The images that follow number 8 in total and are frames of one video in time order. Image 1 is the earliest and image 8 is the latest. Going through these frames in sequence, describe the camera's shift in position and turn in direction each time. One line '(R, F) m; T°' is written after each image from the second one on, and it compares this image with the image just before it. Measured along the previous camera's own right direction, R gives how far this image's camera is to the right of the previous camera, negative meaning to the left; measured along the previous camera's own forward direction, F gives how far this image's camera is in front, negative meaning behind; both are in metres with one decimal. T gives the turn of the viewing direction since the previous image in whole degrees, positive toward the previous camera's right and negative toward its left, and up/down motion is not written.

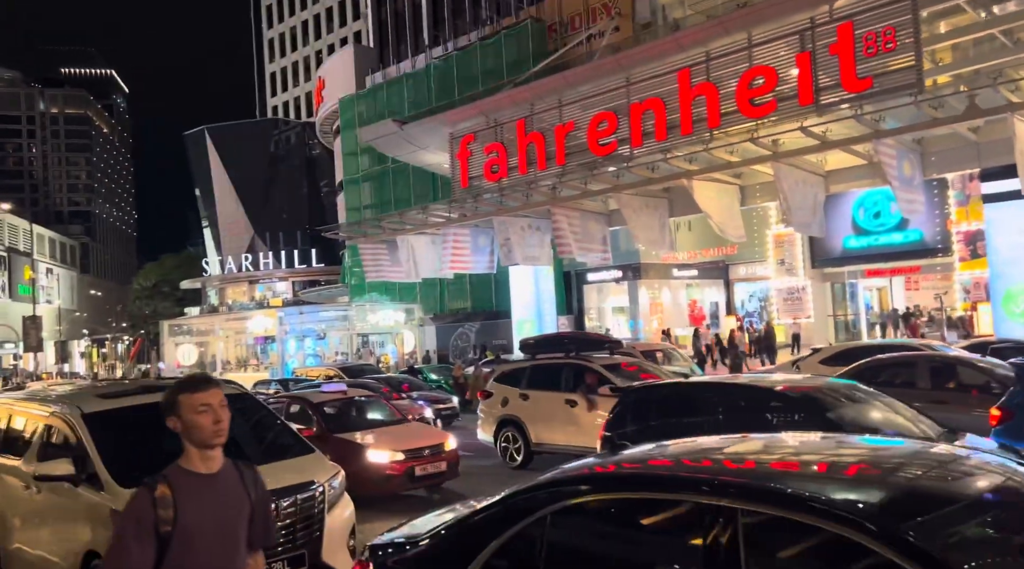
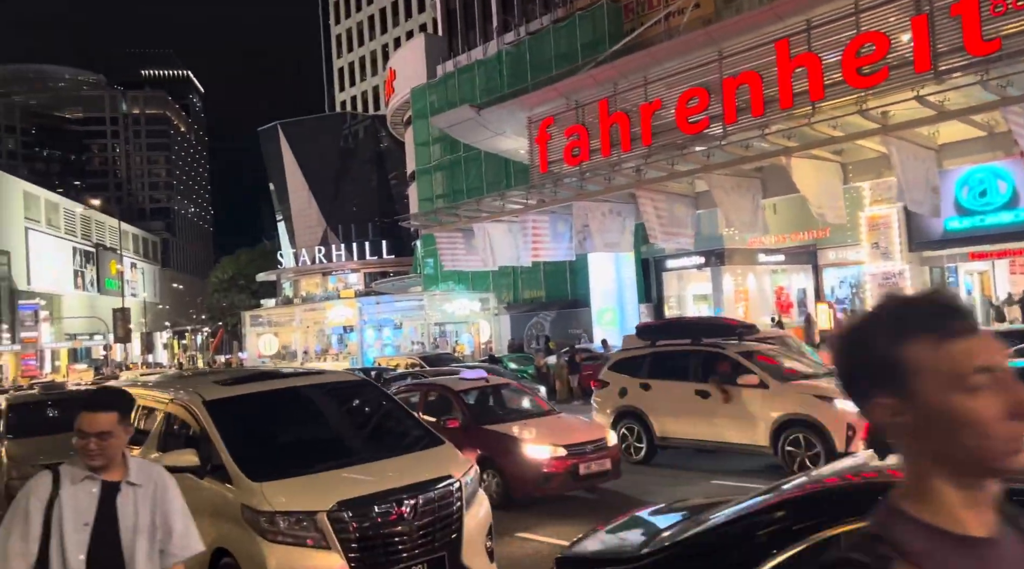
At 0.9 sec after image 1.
(-0.4, +0.5) m; -5°
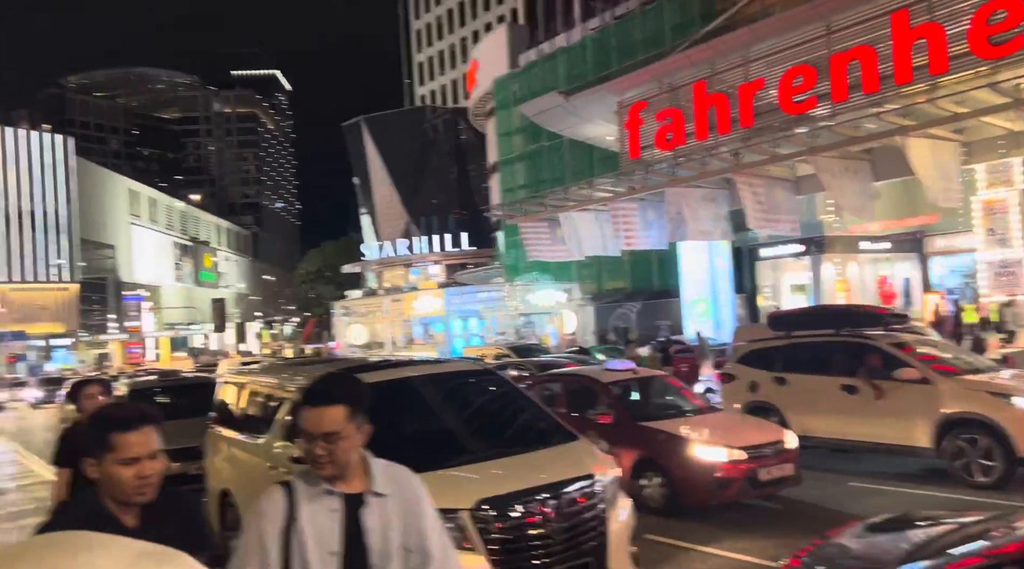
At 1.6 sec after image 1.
(-0.3, +0.3) m; -6°
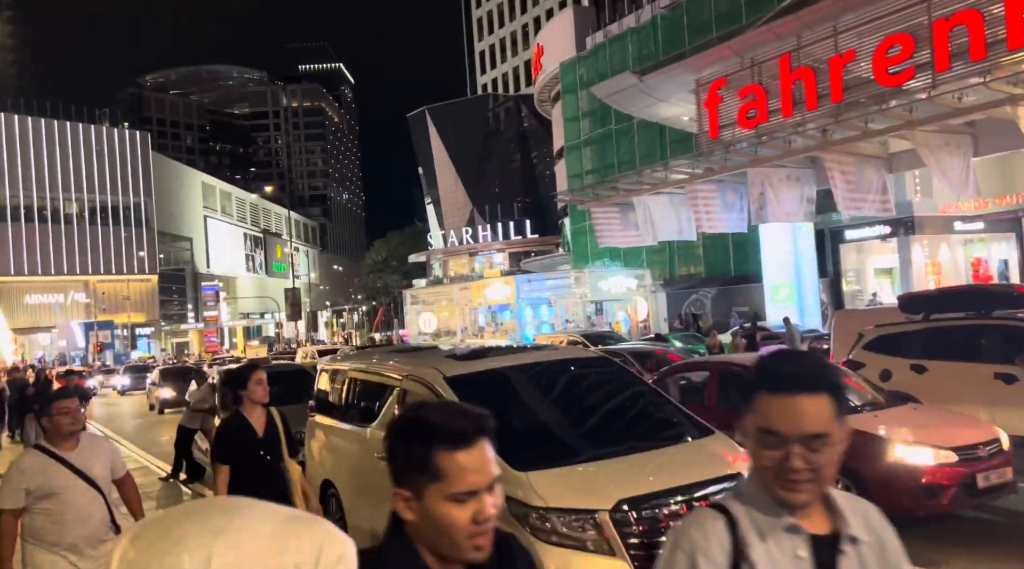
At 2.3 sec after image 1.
(-0.3, +0.4) m; -4°
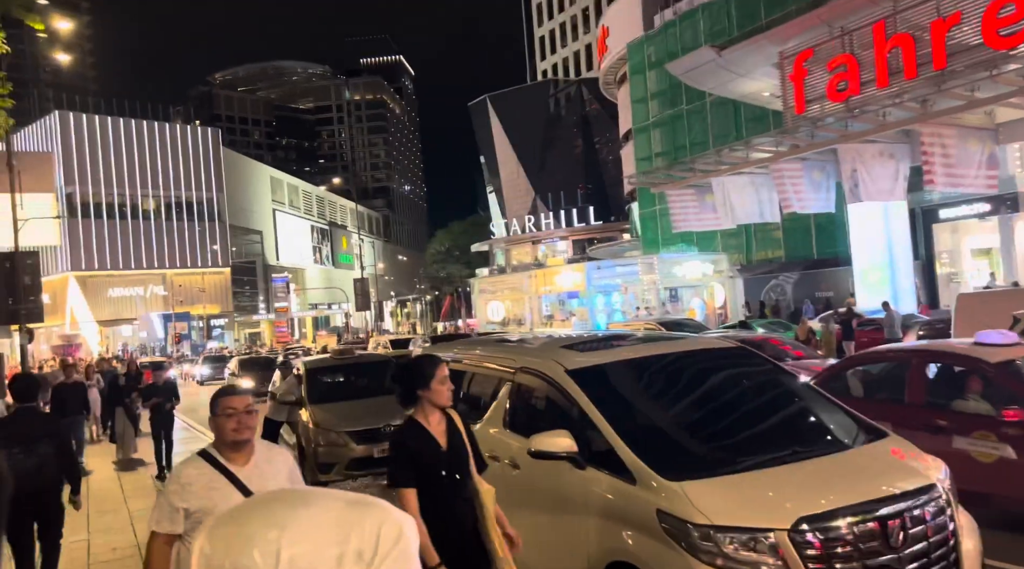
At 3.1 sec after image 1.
(-0.3, +0.5) m; -4°
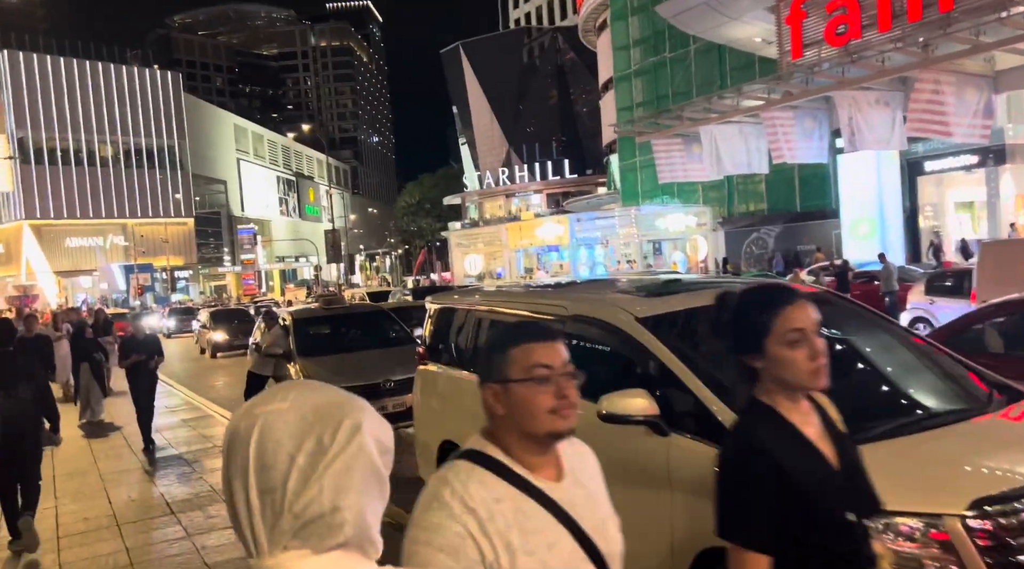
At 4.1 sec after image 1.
(-0.4, +0.7) m; +2°
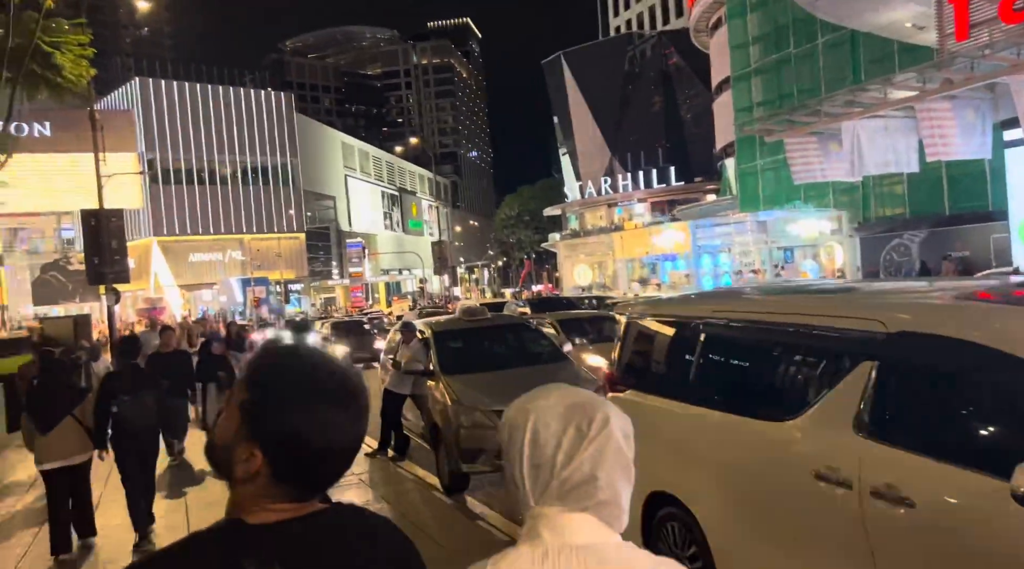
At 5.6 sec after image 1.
(-0.6, +1.0) m; -7°
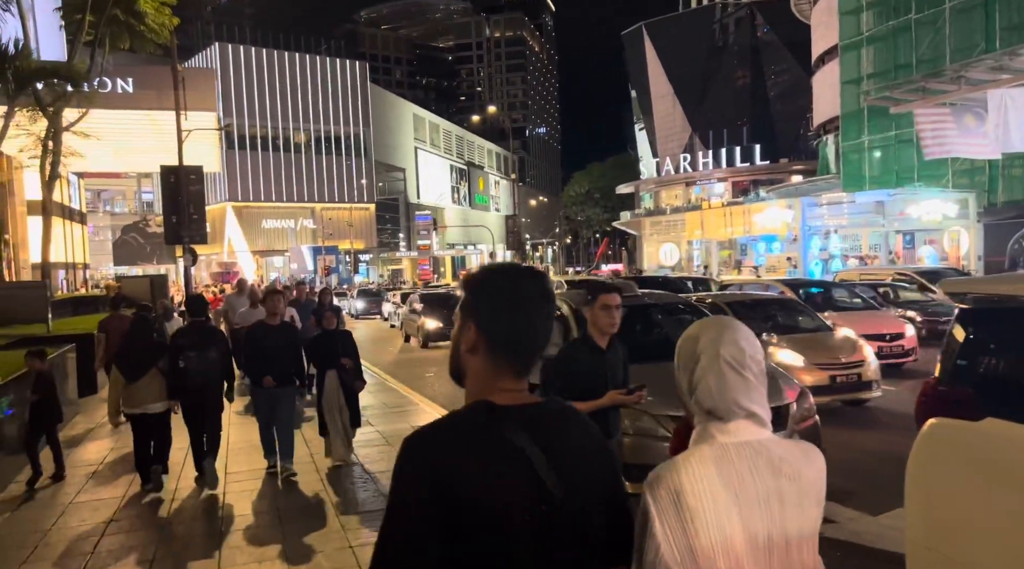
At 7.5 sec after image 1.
(-0.8, +1.4) m; -4°
